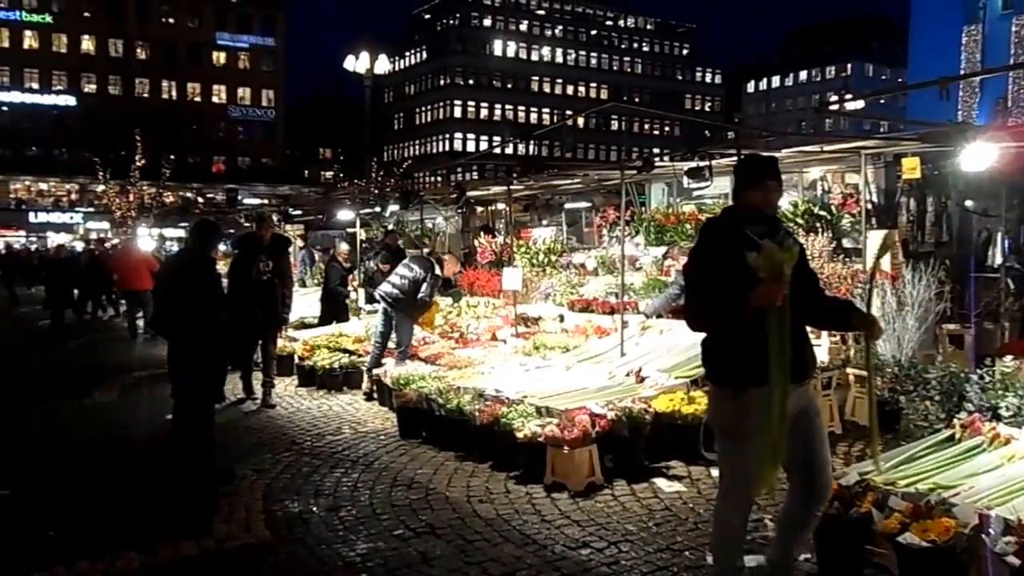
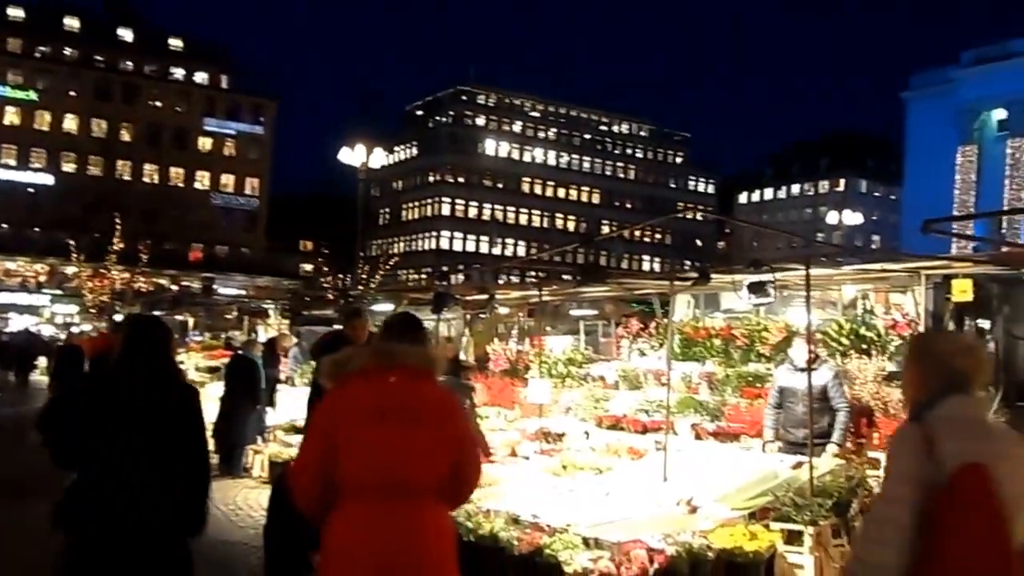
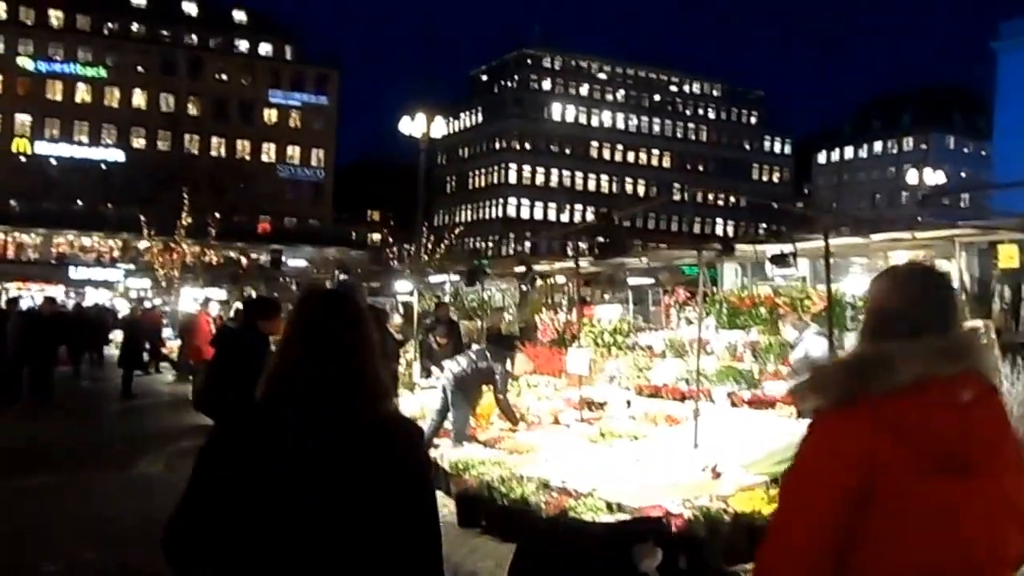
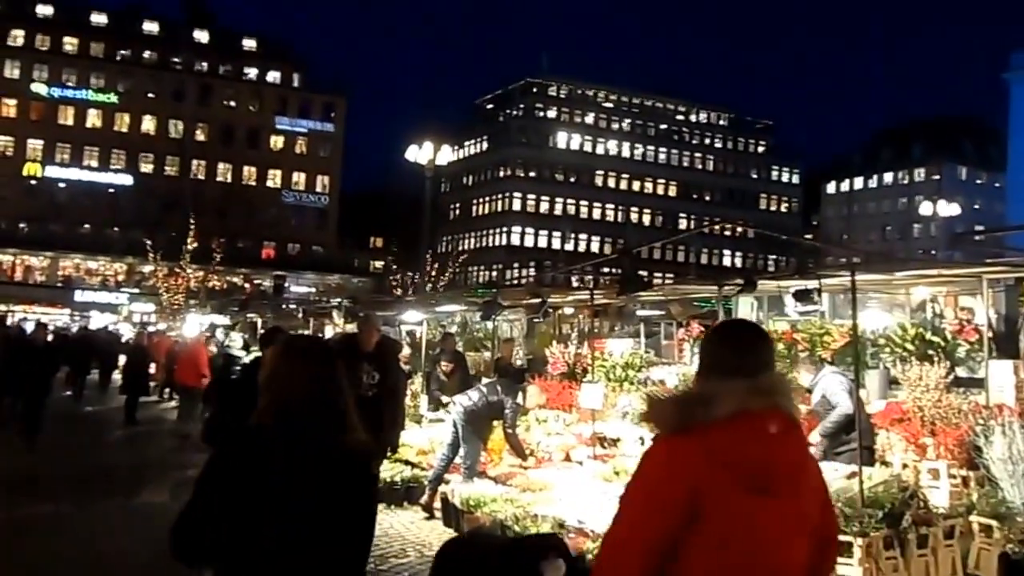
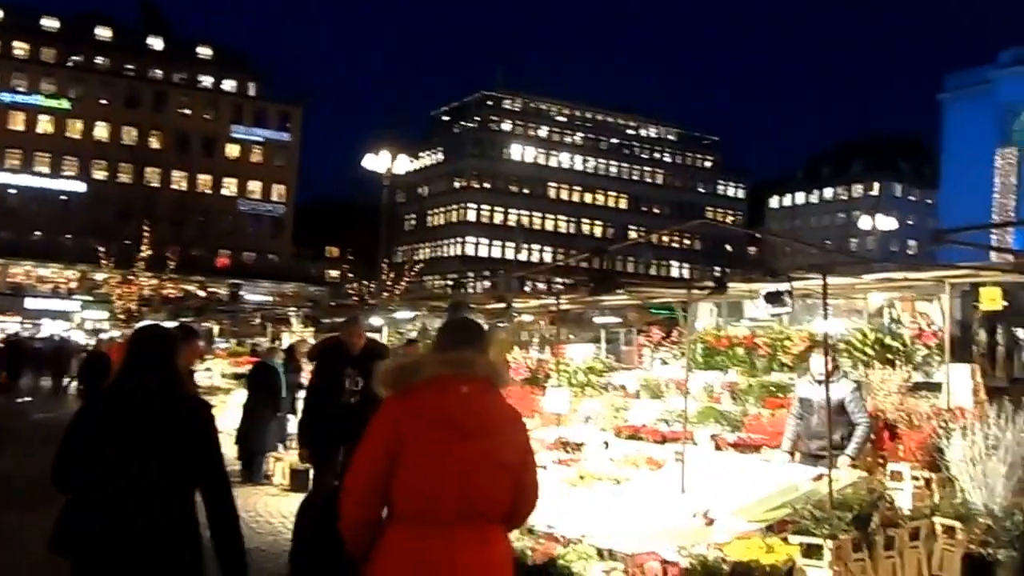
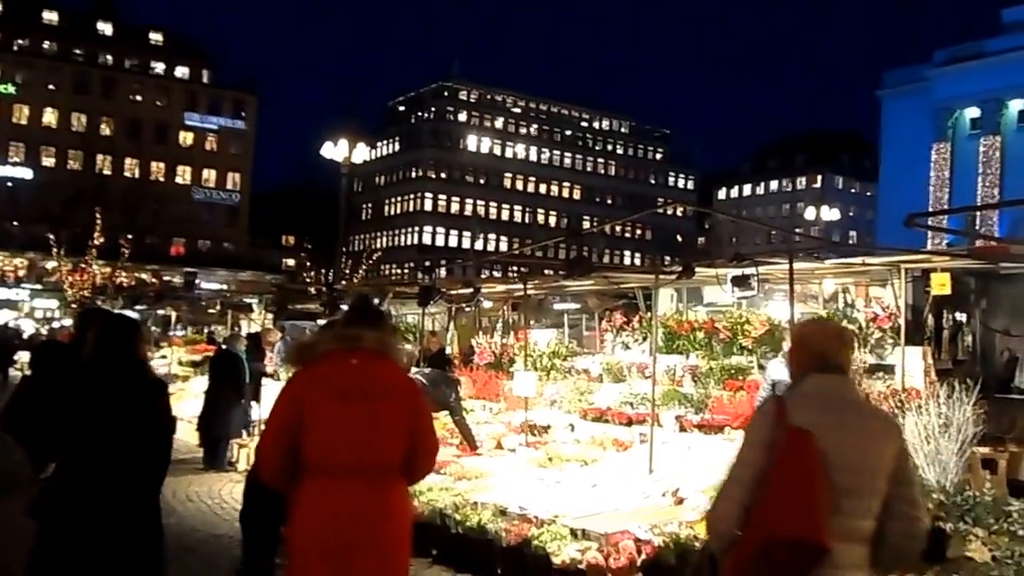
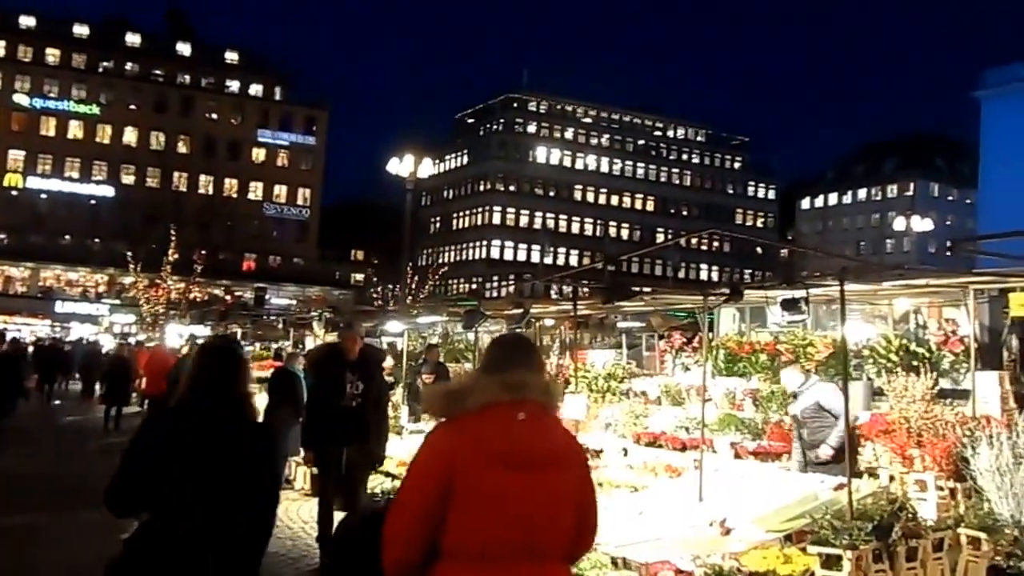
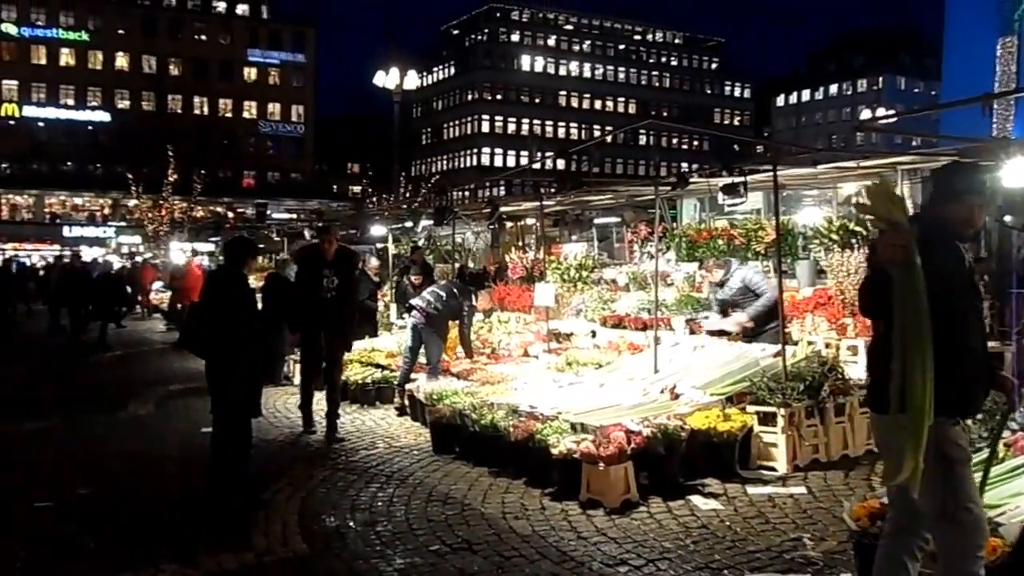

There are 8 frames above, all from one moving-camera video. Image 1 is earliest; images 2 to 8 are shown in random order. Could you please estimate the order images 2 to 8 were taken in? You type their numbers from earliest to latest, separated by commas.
8, 3, 4, 7, 5, 2, 6
